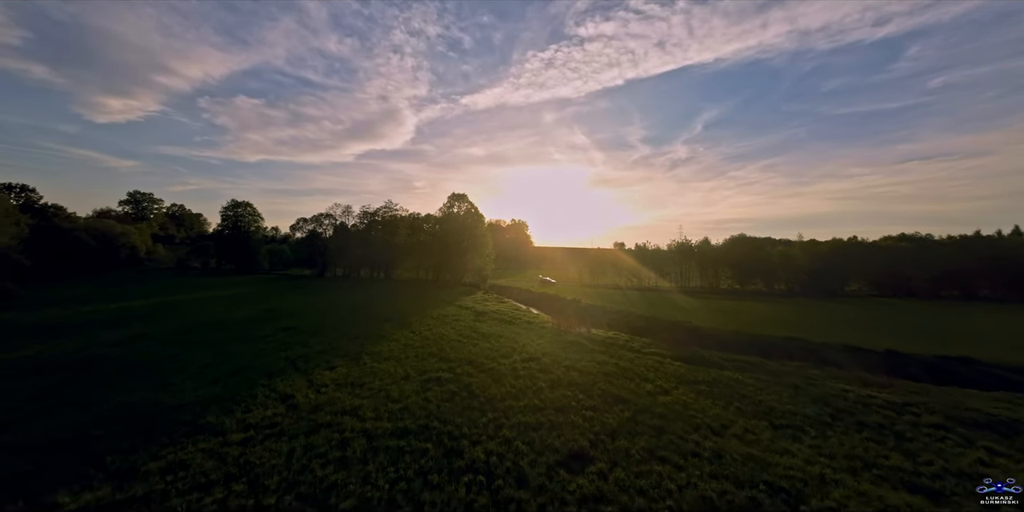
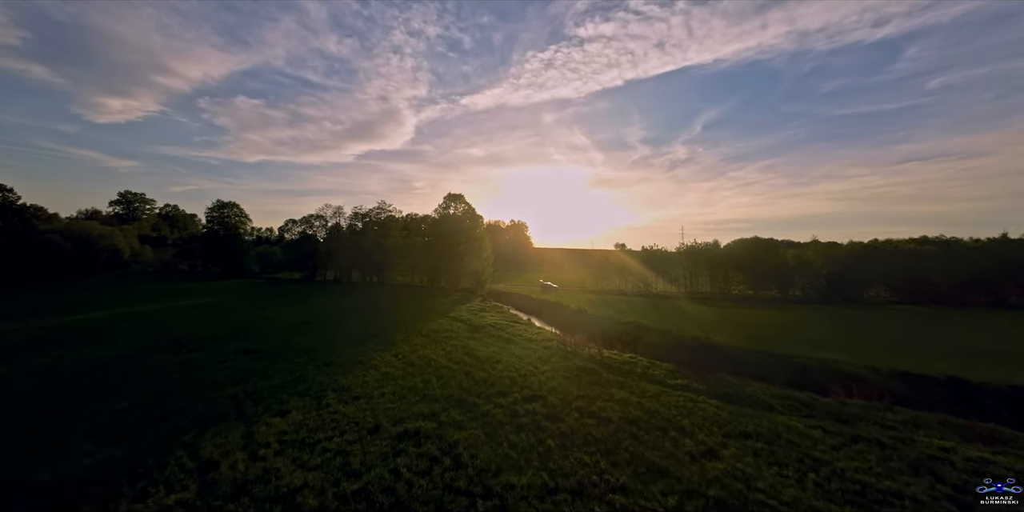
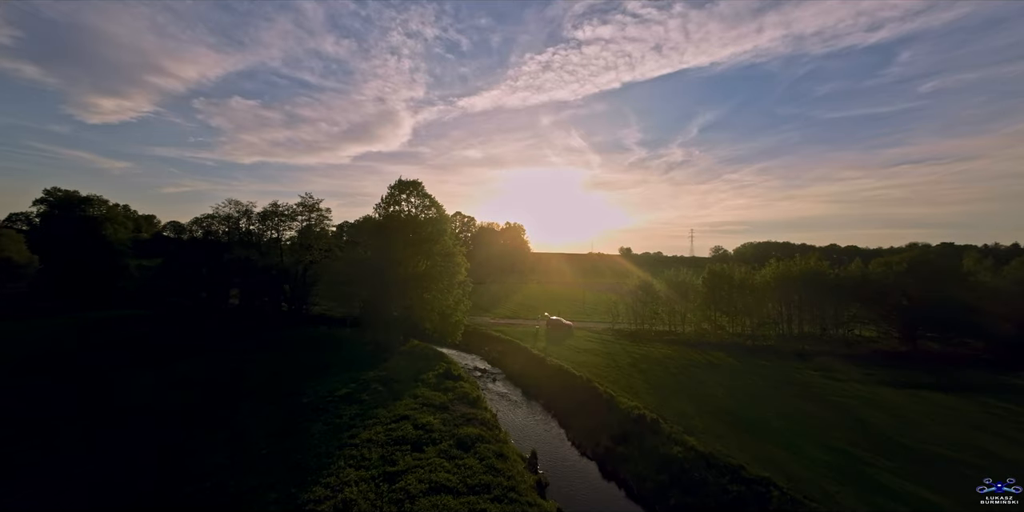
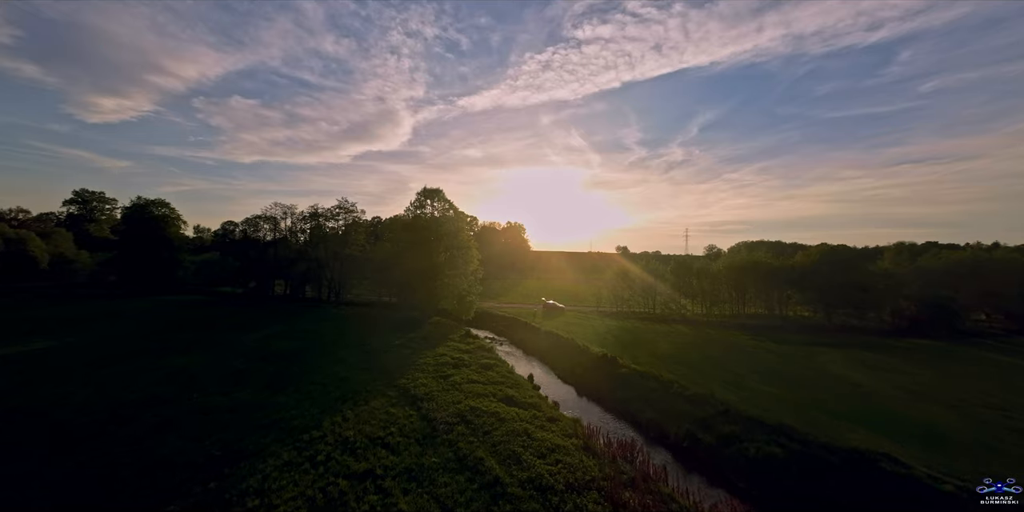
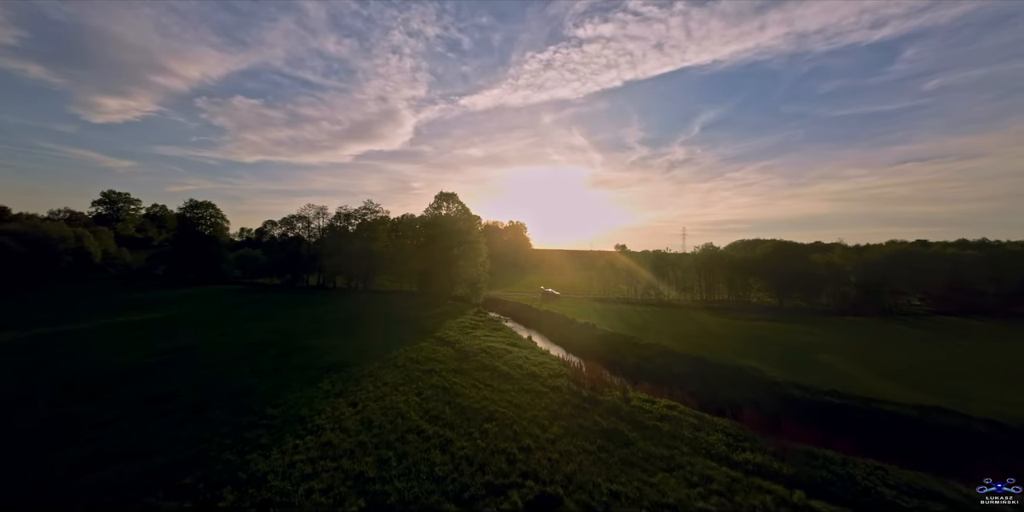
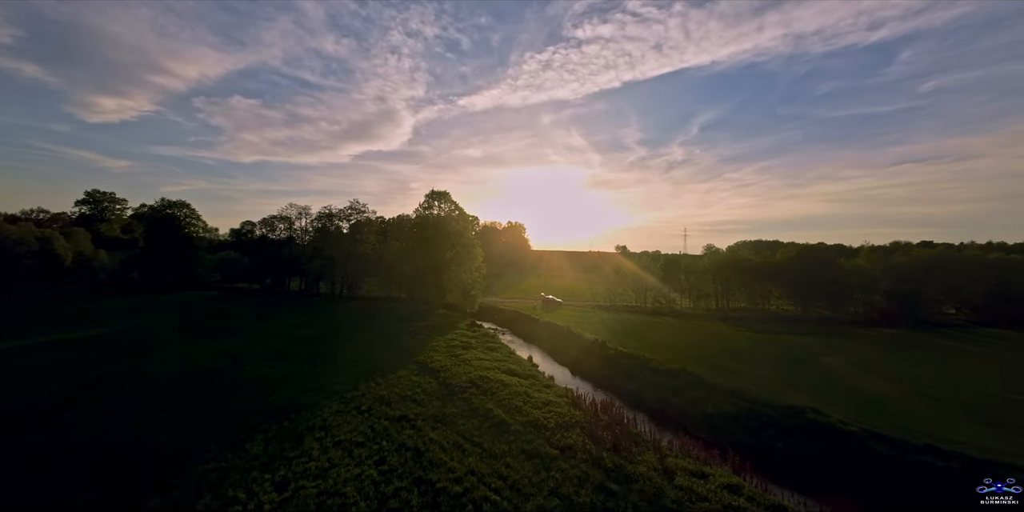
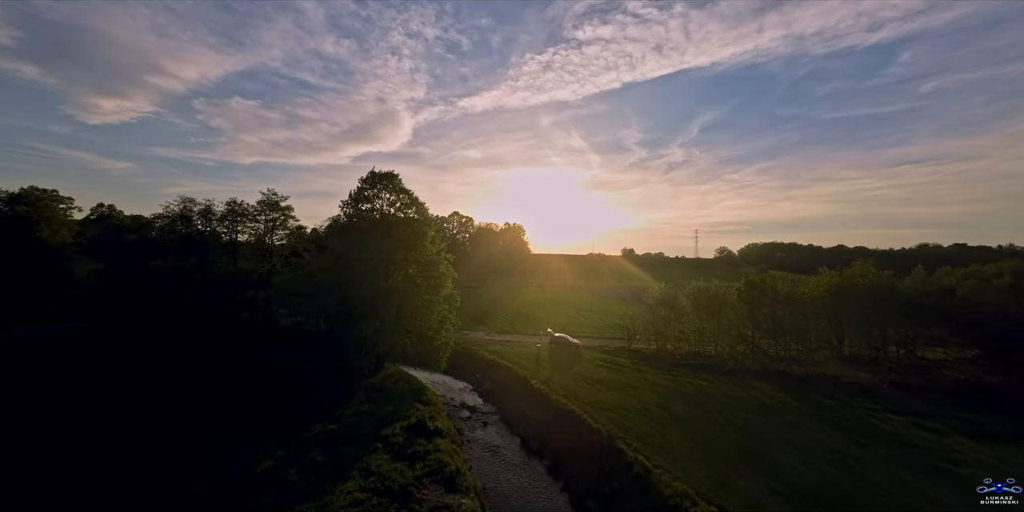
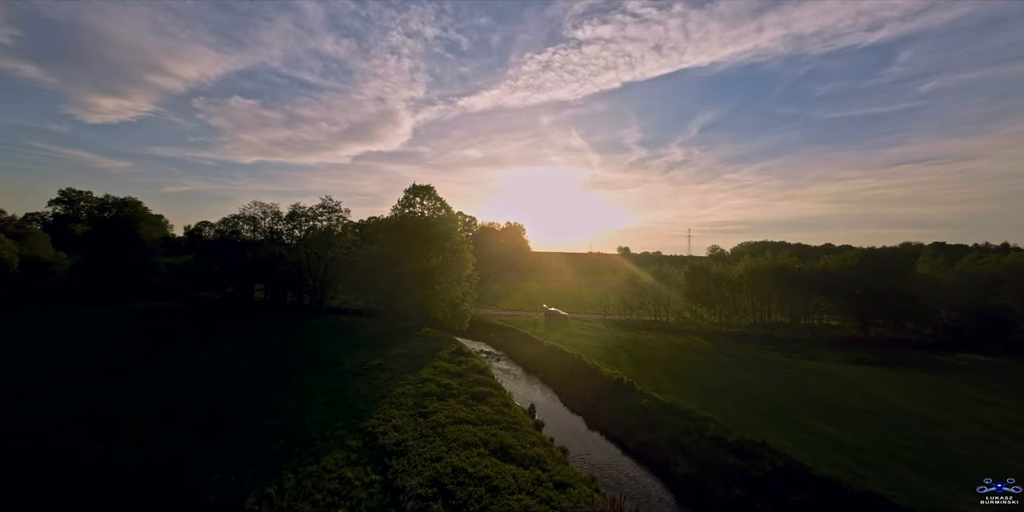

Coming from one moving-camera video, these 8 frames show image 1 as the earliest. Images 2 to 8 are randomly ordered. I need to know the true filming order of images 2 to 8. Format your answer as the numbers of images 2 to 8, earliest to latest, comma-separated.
2, 5, 6, 4, 8, 3, 7
